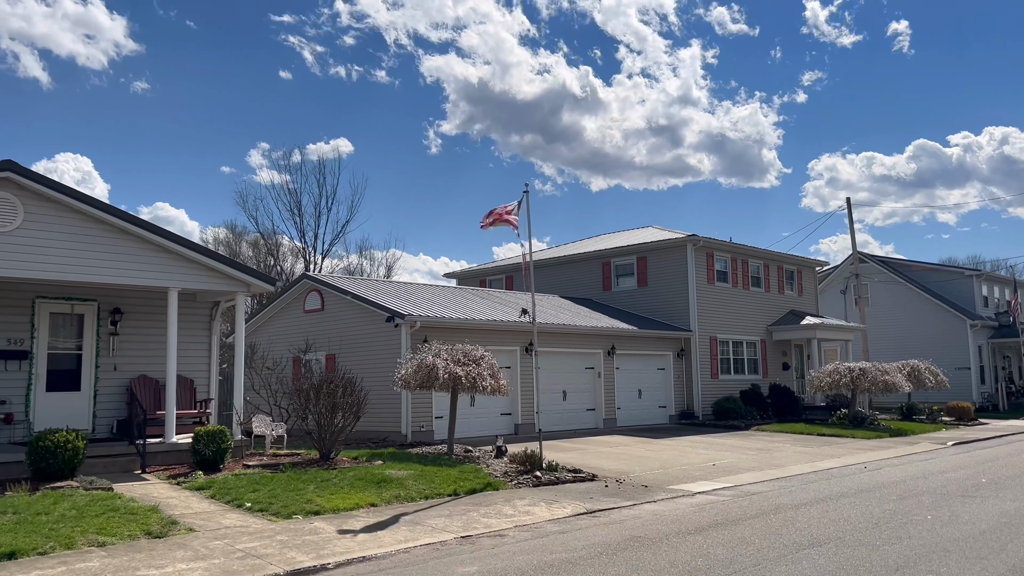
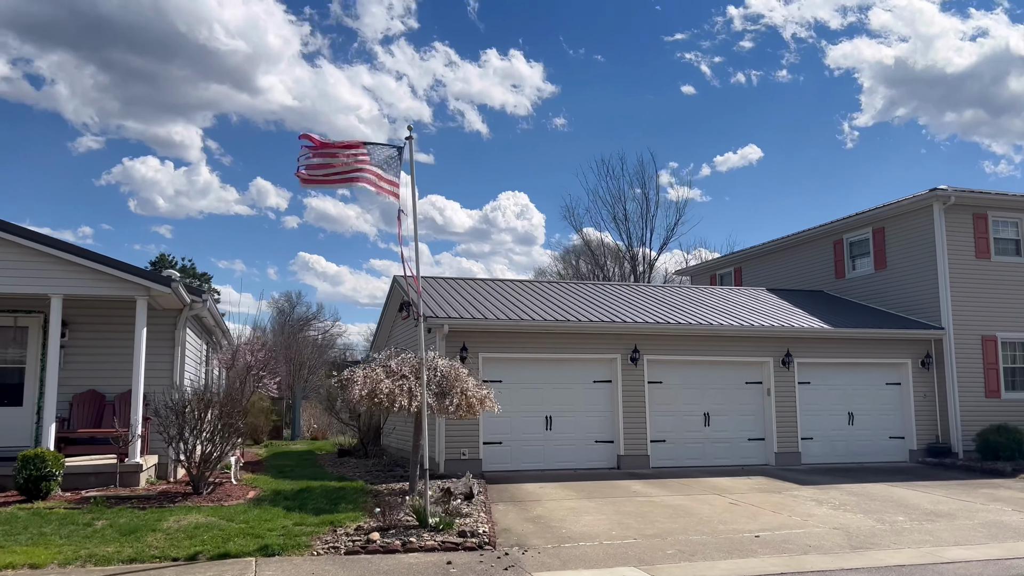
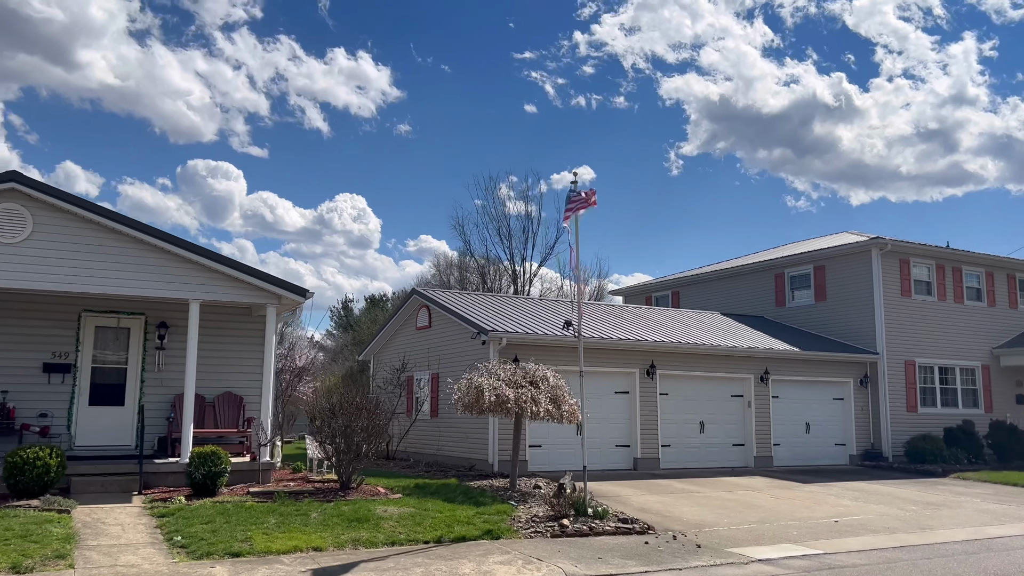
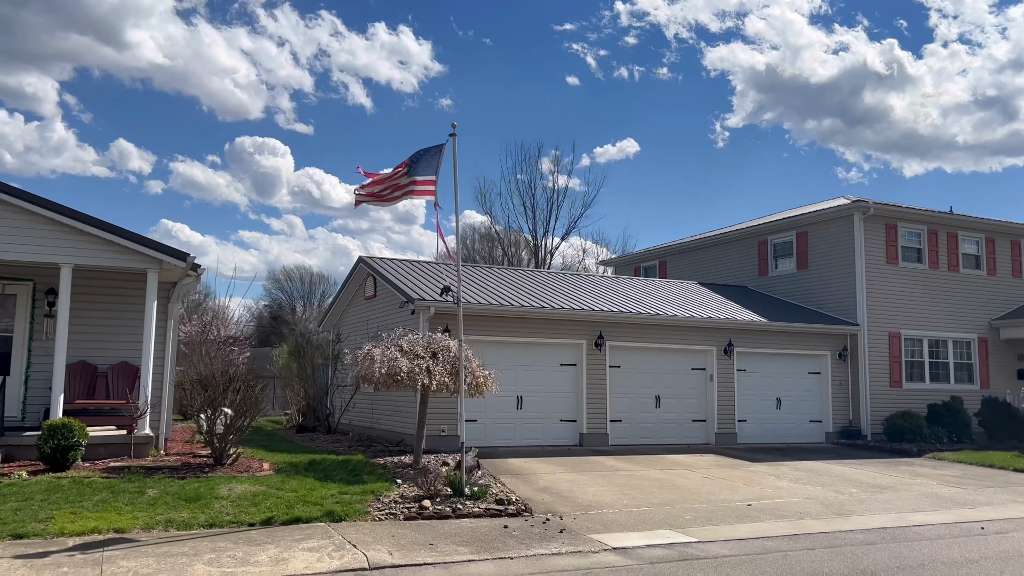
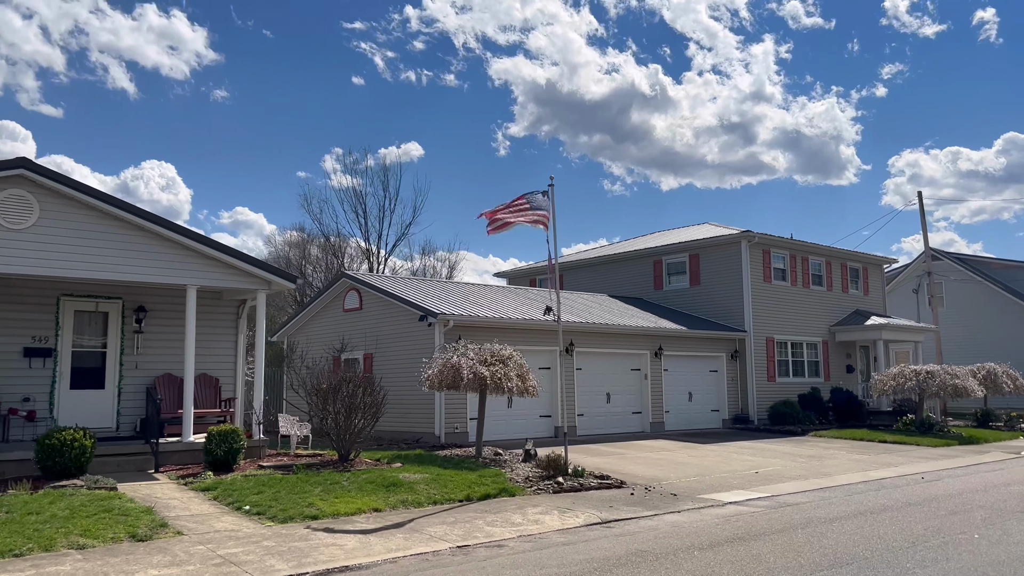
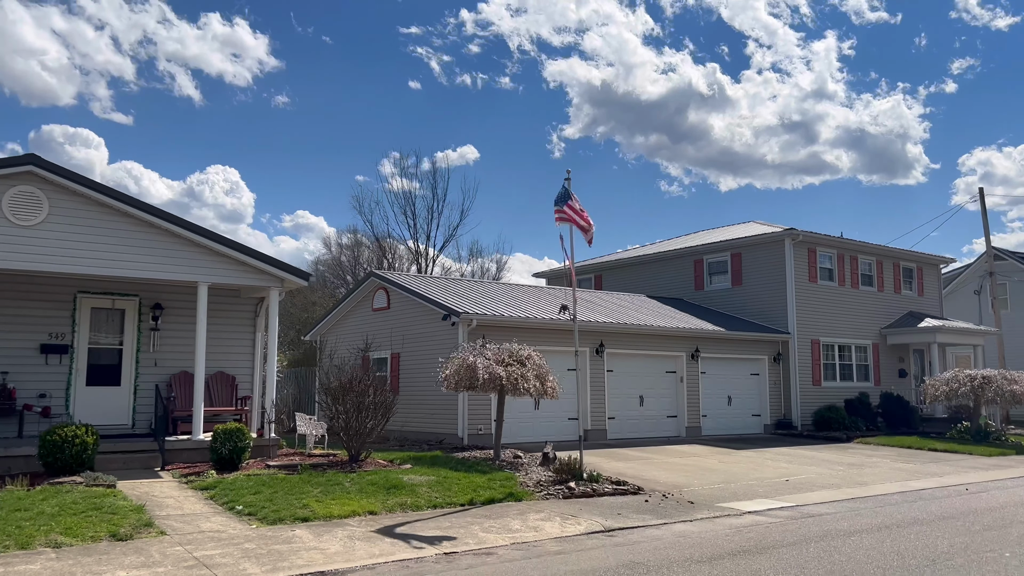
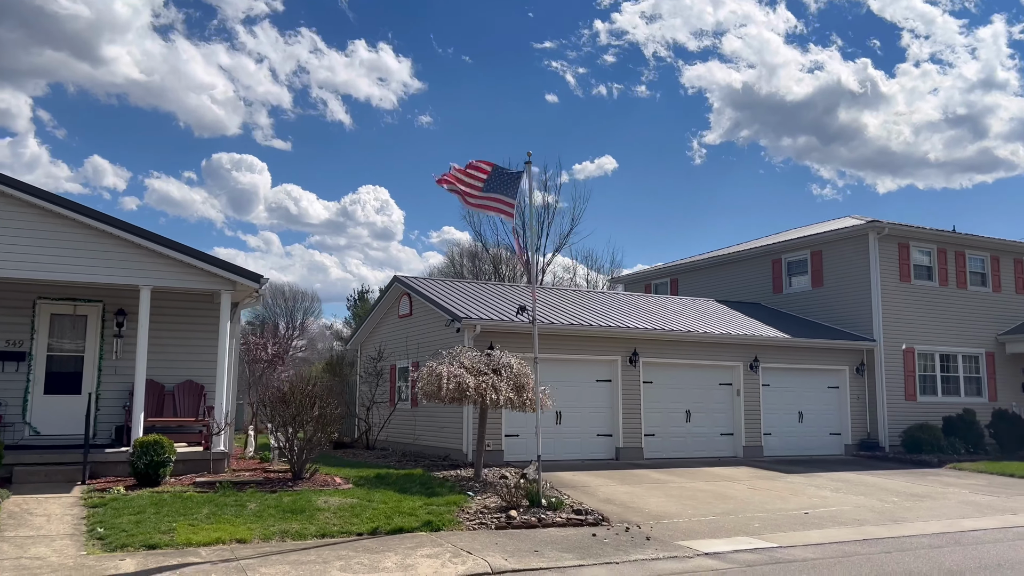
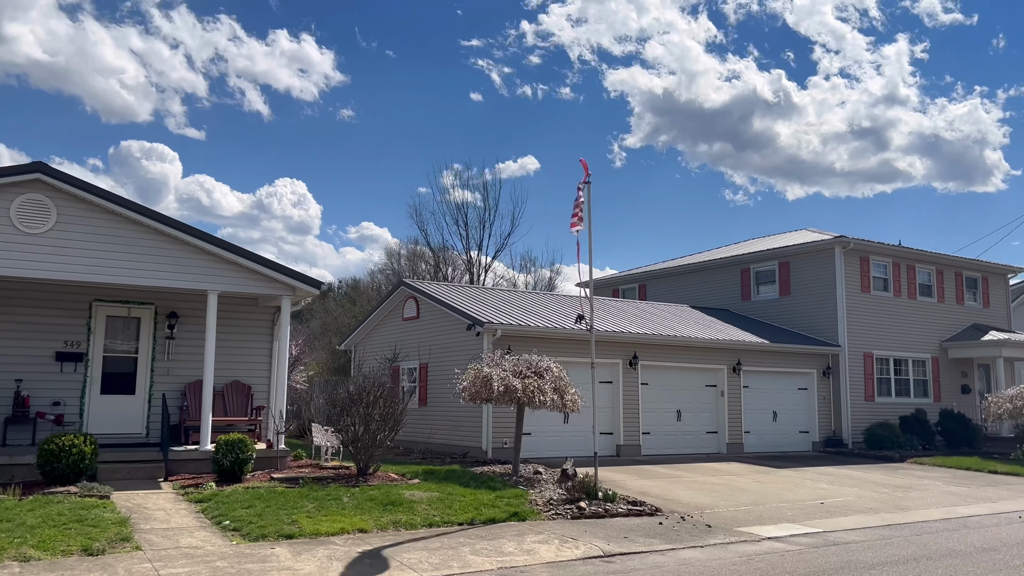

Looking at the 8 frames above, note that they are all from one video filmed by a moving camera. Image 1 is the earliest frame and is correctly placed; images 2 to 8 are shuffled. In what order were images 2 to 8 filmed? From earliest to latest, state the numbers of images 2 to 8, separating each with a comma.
5, 6, 8, 3, 7, 4, 2
